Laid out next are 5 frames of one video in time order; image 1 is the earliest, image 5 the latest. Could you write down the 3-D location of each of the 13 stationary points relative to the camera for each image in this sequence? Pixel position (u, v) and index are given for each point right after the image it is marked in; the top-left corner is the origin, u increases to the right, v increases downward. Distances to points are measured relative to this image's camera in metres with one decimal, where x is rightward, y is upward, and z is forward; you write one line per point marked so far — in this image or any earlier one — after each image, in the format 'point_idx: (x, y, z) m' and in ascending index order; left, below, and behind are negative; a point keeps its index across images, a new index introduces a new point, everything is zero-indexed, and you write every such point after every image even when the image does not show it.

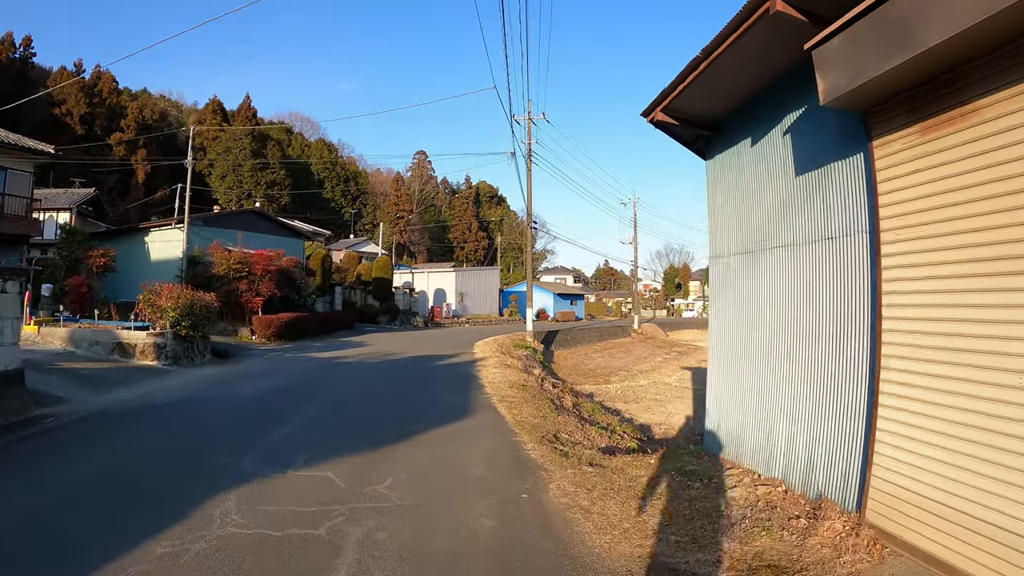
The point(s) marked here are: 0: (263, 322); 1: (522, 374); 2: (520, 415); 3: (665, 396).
0: (-7.9, -1.1, +19.6) m
1: (+0.2, -1.7, +12.3) m
2: (+0.1, -1.6, +7.7) m
3: (+4.5, -3.2, +18.6) m
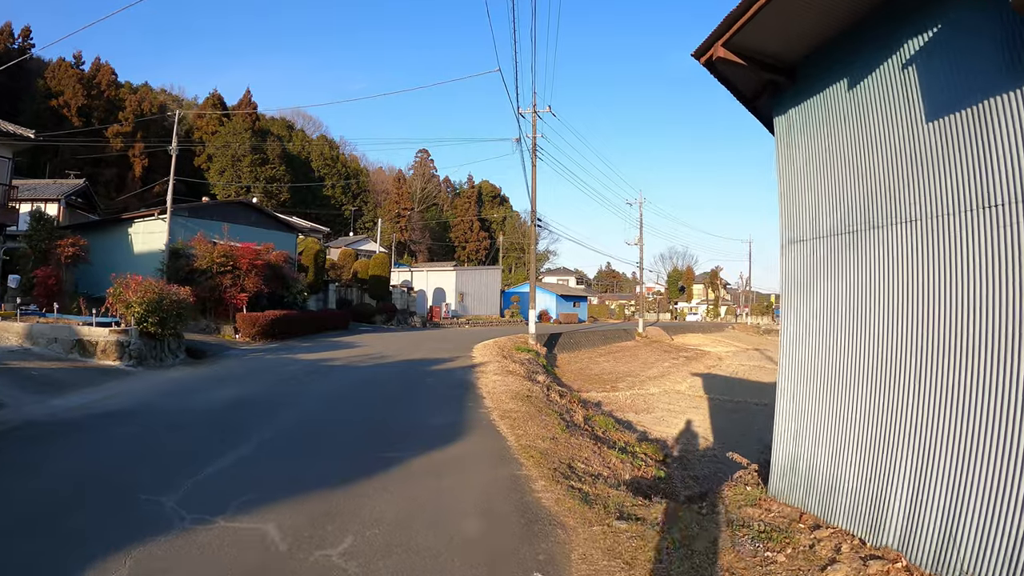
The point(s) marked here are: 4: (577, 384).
0: (-7.8, -0.9, +18.3) m
1: (+0.3, -1.7, +11.0) m
2: (+0.1, -1.5, +6.4) m
3: (+4.5, -3.2, +17.2) m
4: (+2.0, -3.0, +19.6) m
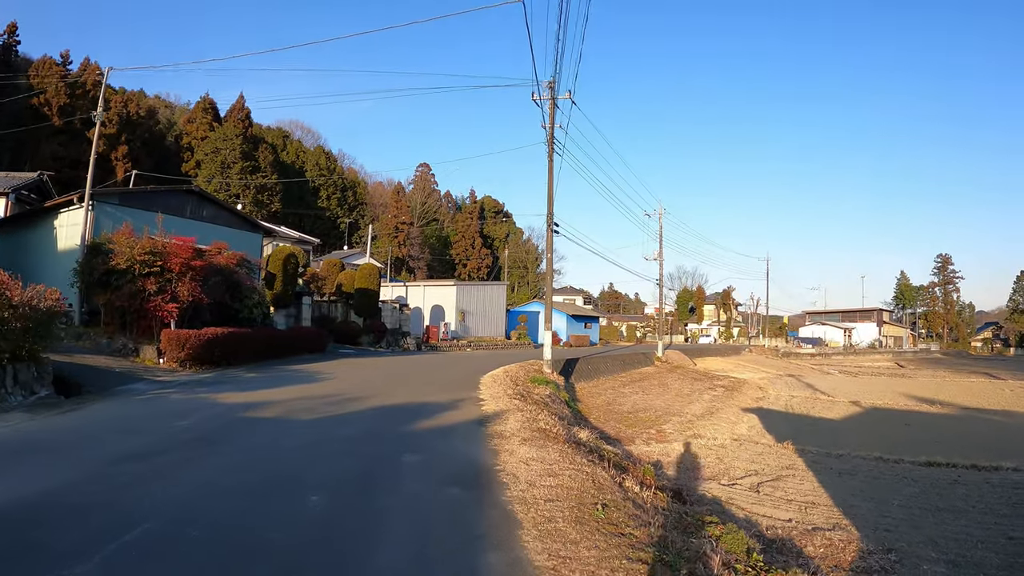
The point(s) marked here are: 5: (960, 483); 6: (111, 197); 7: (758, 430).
0: (-7.4, -1.2, +13.7) m
1: (+0.7, -1.7, +6.4) m
2: (+0.6, -1.4, +1.8) m
3: (+5.0, -3.5, +12.5) m
4: (+2.4, -3.4, +14.9) m
5: (+8.8, -3.8, +12.3) m
6: (-10.9, +2.3, +17.0) m
7: (+6.9, -4.0, +17.6) m
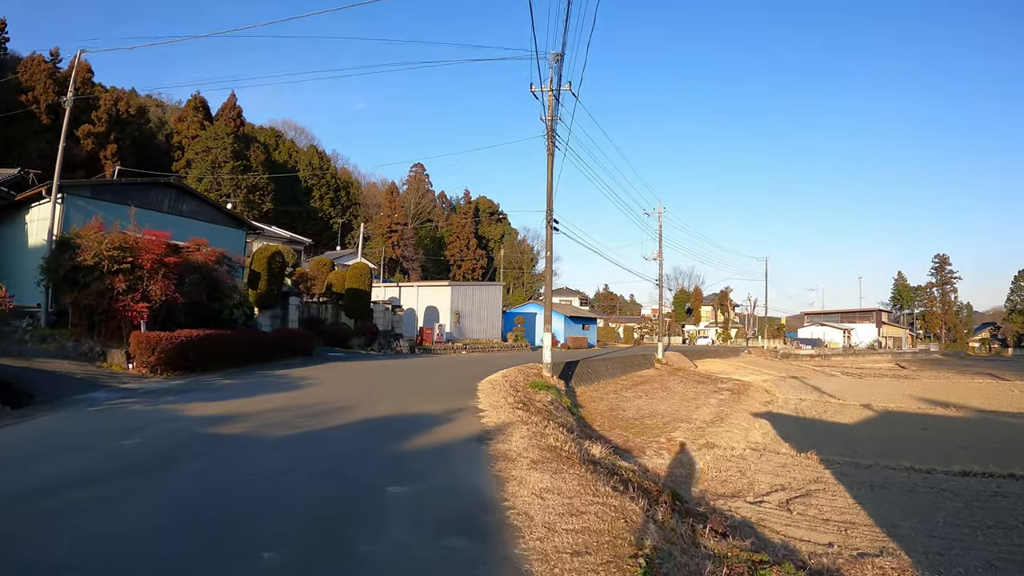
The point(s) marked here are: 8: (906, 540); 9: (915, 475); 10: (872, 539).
0: (-7.4, -1.2, +12.5) m
1: (+0.8, -1.7, +5.3) m
2: (+0.7, -1.3, +0.7) m
3: (+5.0, -3.4, +11.5) m
4: (+2.4, -3.3, +13.9) m
5: (+8.8, -3.8, +11.3) m
6: (-11.0, +2.3, +15.8) m
7: (+6.9, -3.9, +16.6) m
8: (+5.4, -3.4, +8.6) m
9: (+8.0, -3.7, +12.4) m
10: (+4.8, -3.4, +8.5) m
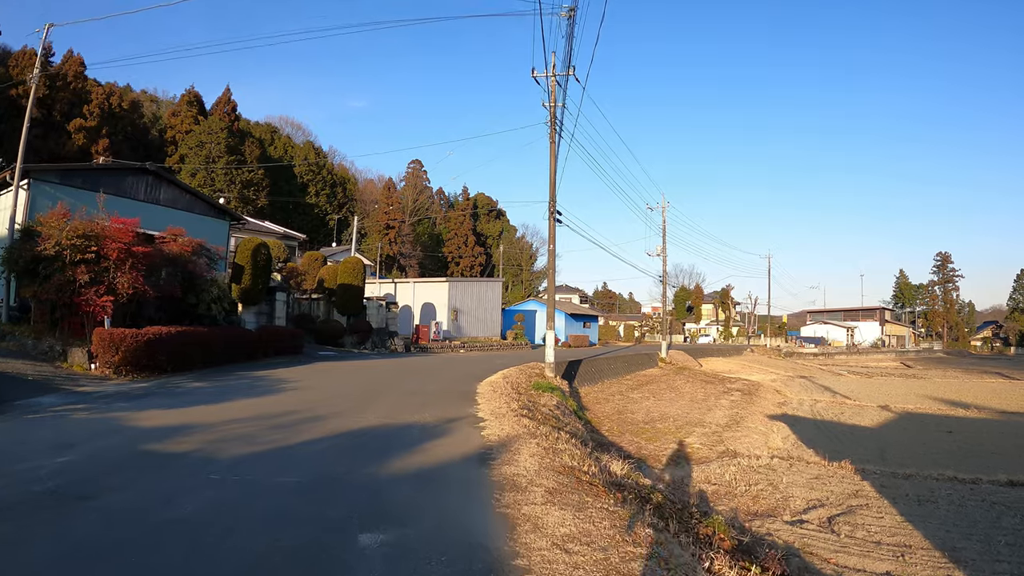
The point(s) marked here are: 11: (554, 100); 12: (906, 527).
0: (-7.3, -1.0, +11.3) m
1: (+0.8, -1.5, +4.1) m
2: (+0.8, -1.2, -0.5) m
3: (+5.0, -3.3, +10.3) m
4: (+2.5, -3.2, +12.7) m
5: (+8.9, -3.6, +10.1) m
6: (-10.9, +2.5, +14.6) m
7: (+7.0, -3.8, +15.4) m
8: (+5.5, -3.3, +7.4) m
9: (+8.0, -3.6, +11.2) m
10: (+4.9, -3.2, +7.3) m
11: (+1.3, +5.9, +19.1) m
12: (+5.5, -3.3, +8.7) m
